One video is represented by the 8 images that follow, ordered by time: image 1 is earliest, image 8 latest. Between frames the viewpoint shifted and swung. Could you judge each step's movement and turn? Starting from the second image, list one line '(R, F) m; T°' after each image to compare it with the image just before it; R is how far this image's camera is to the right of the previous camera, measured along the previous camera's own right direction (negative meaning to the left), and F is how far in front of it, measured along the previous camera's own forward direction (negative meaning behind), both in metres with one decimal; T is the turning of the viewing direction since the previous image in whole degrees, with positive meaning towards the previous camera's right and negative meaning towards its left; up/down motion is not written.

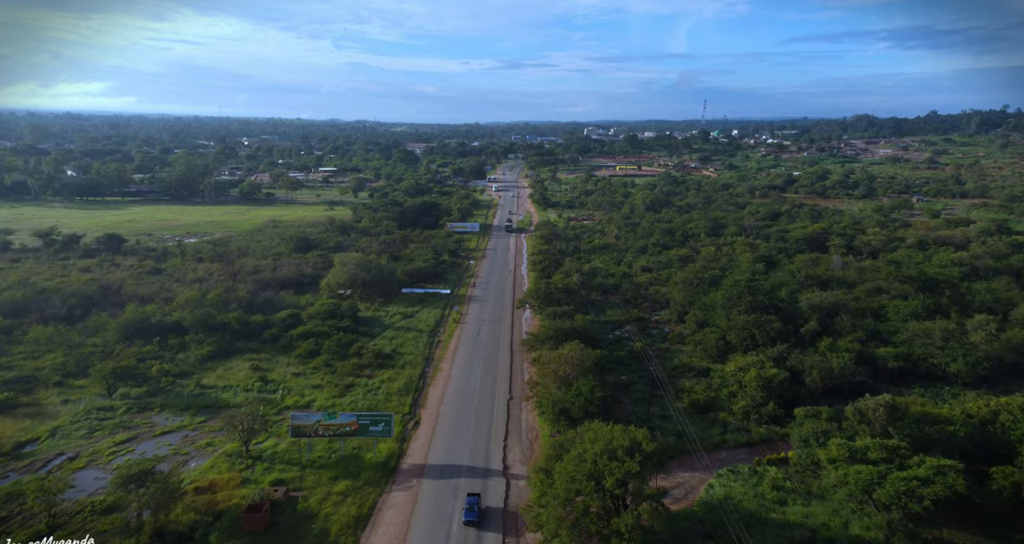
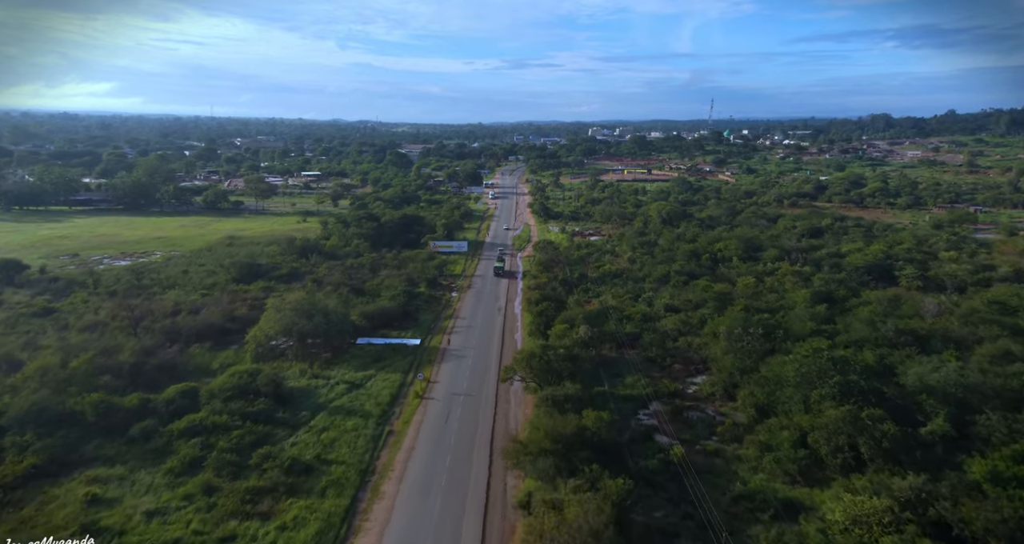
(+0.6, +8.3) m; 0°
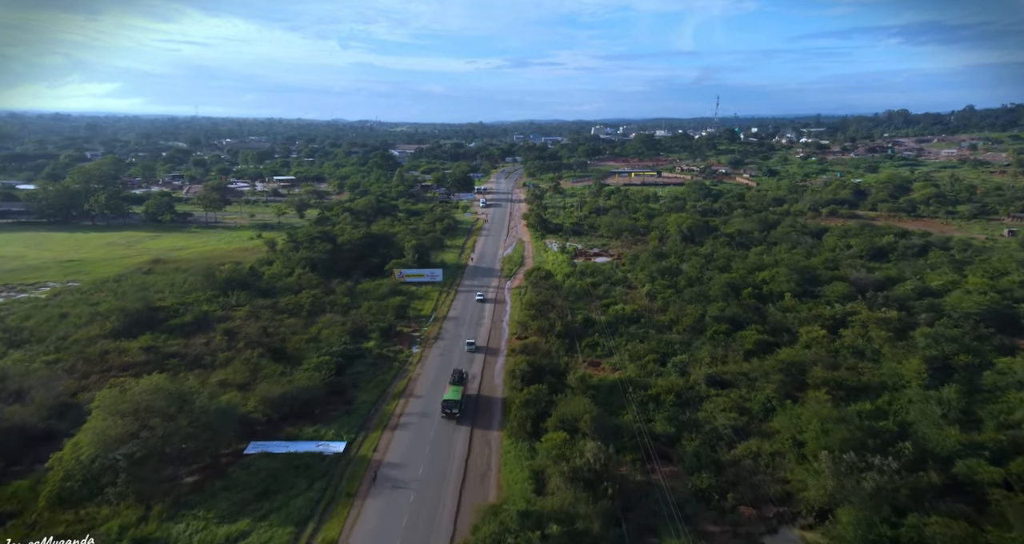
(+0.9, +9.6) m; 0°
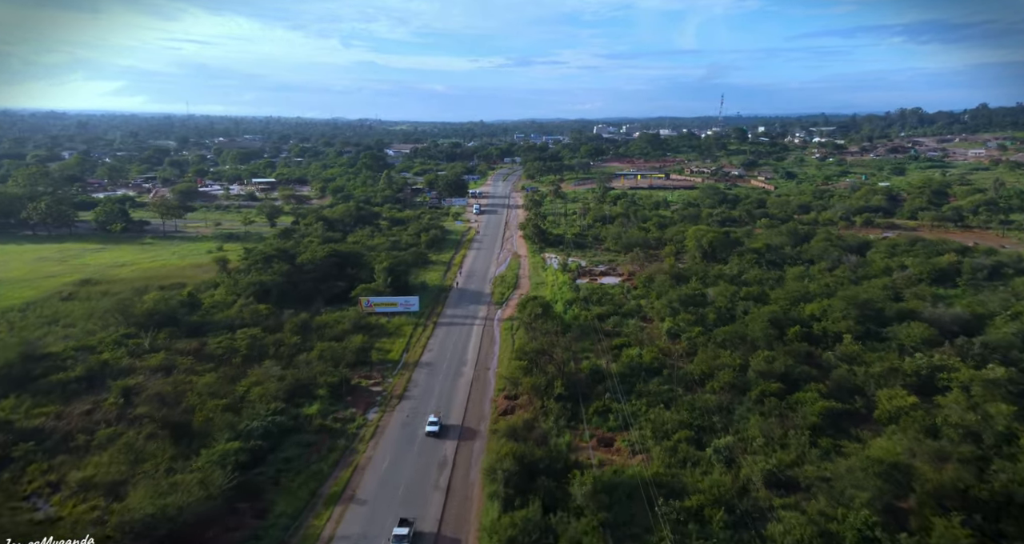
(+0.5, +6.4) m; 0°
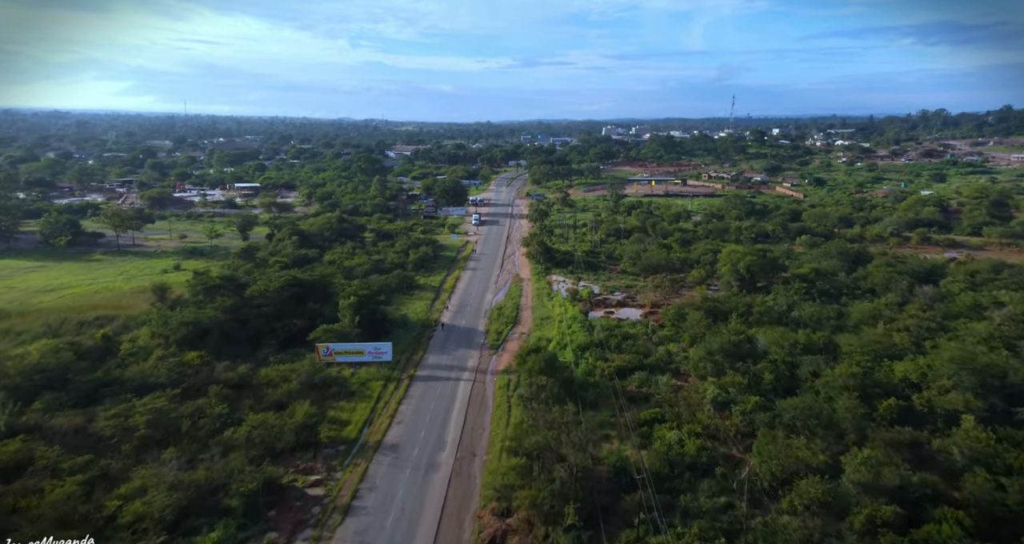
(+0.3, +6.6) m; -1°
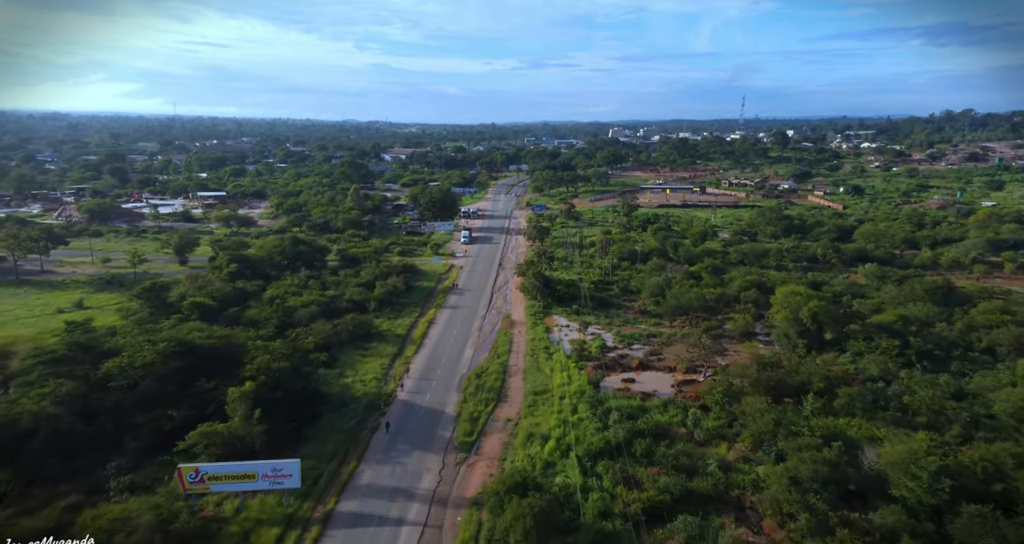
(+0.7, +8.8) m; 0°
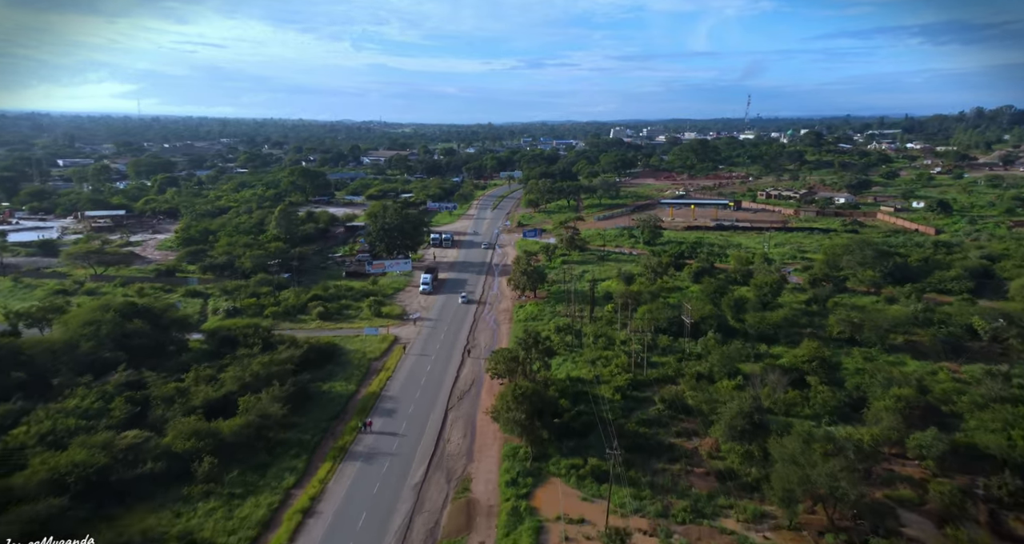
(+0.9, +15.8) m; 0°
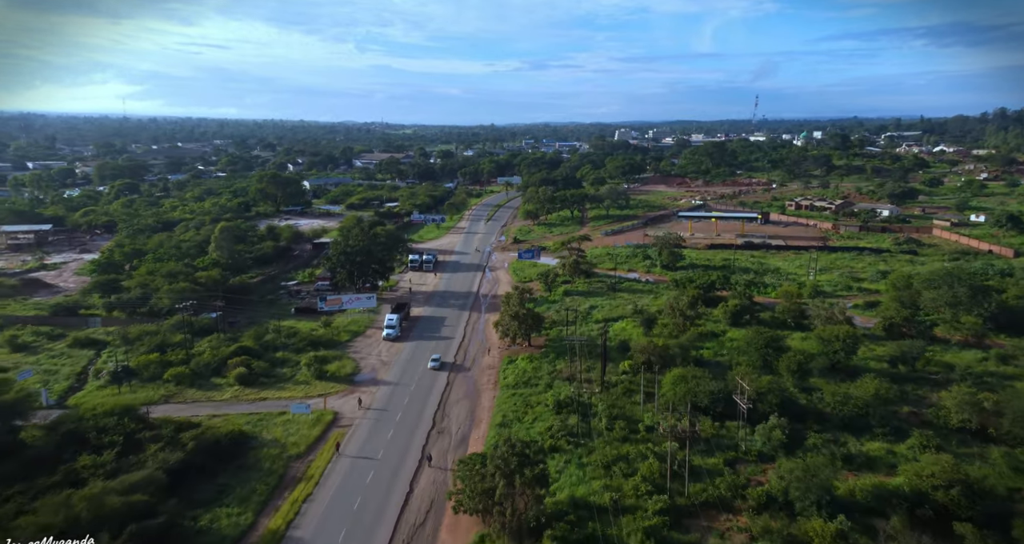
(+0.6, +8.0) m; 0°
